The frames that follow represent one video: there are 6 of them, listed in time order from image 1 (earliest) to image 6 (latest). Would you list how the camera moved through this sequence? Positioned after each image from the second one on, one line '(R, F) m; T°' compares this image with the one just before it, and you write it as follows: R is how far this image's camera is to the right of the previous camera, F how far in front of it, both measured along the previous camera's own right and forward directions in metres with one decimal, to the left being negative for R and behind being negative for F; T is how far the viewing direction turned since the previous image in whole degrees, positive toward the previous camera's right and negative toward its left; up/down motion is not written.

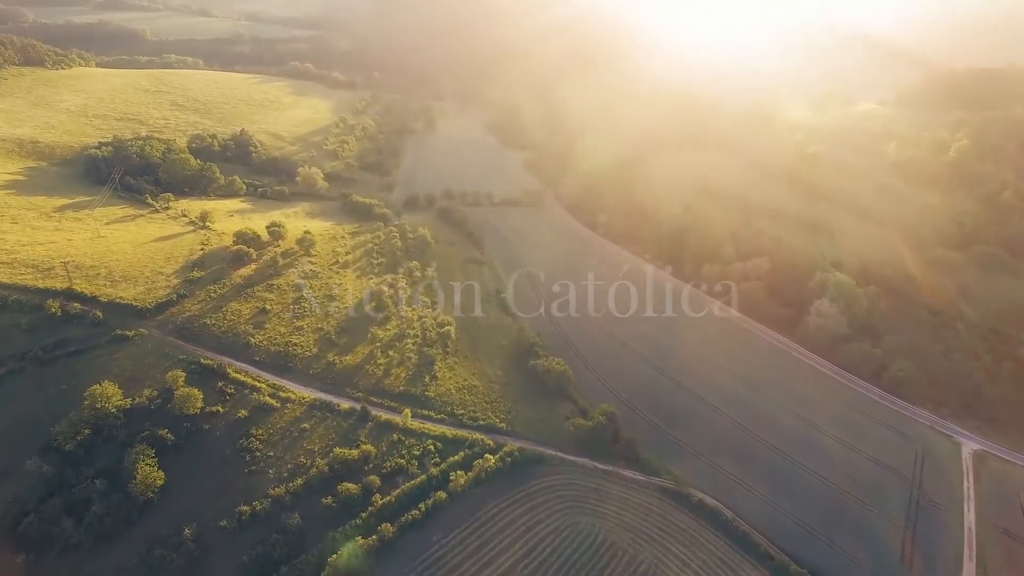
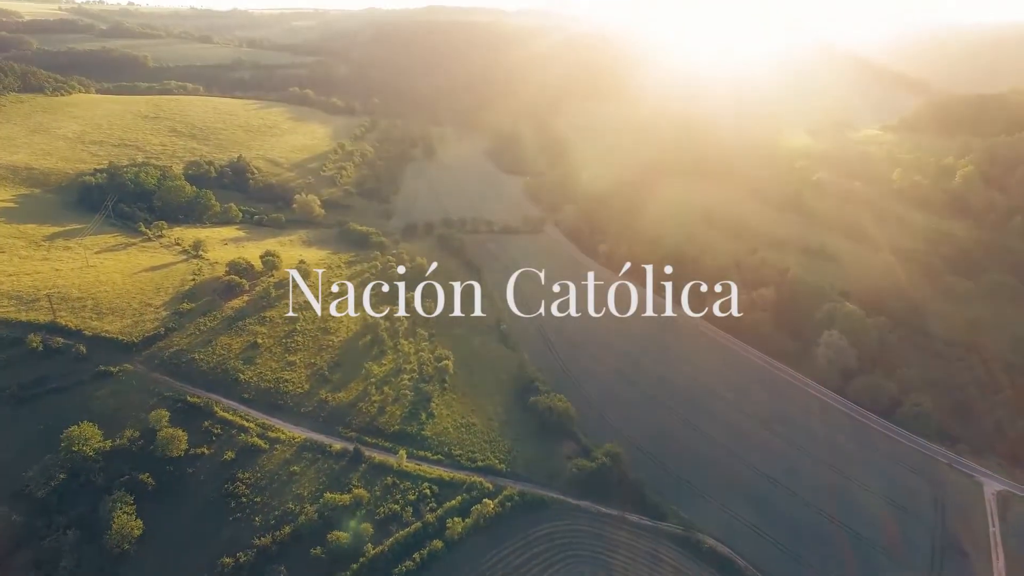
(0.0, +1.4) m; 0°
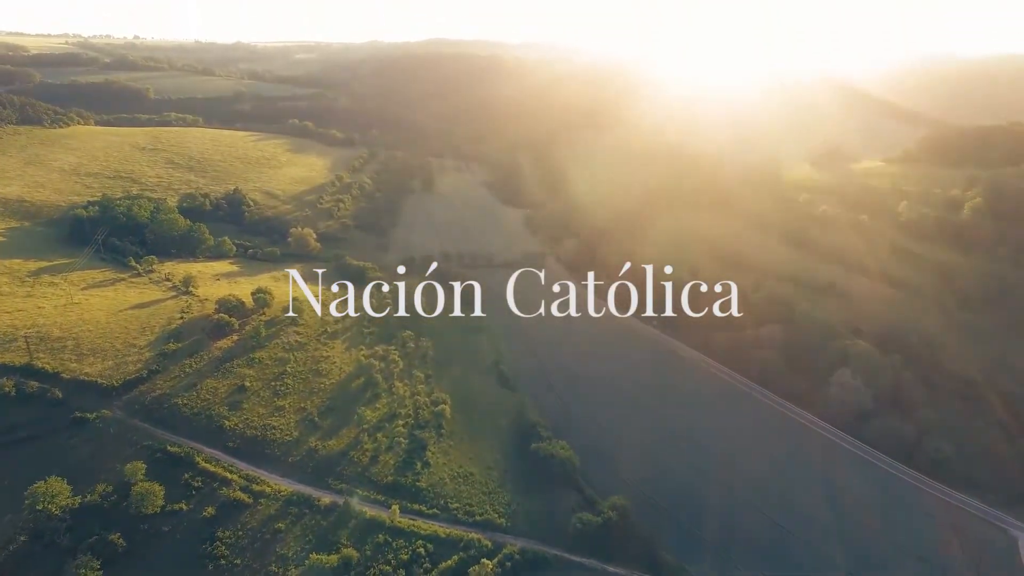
(0.0, +1.7) m; 0°
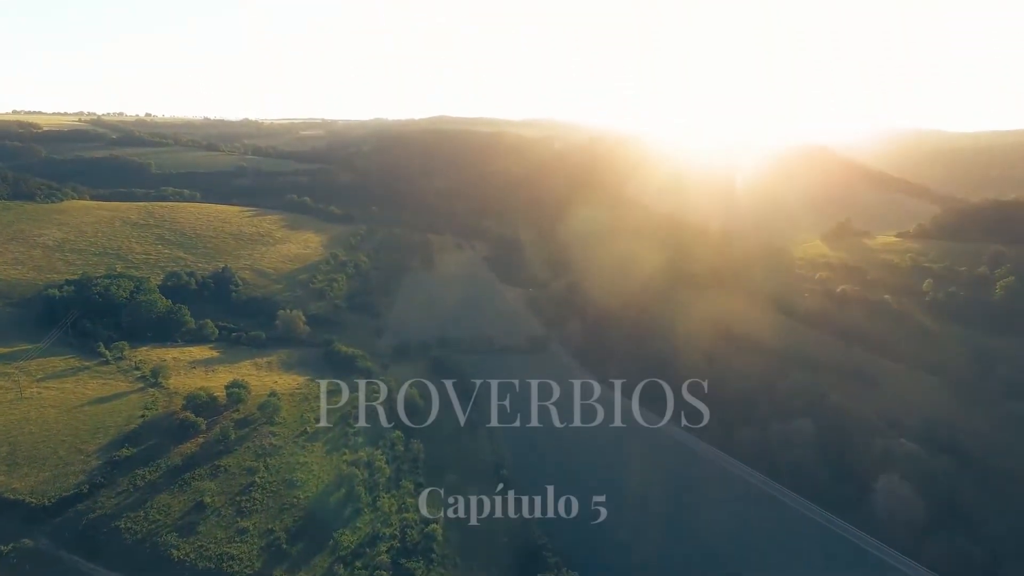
(-0.1, +4.5) m; 0°
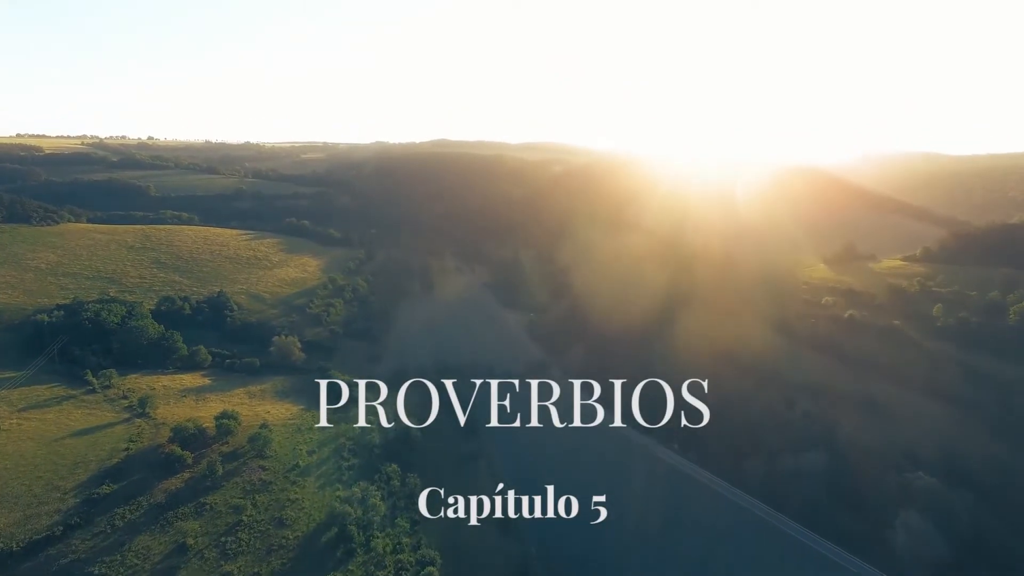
(-0.1, +1.5) m; 0°
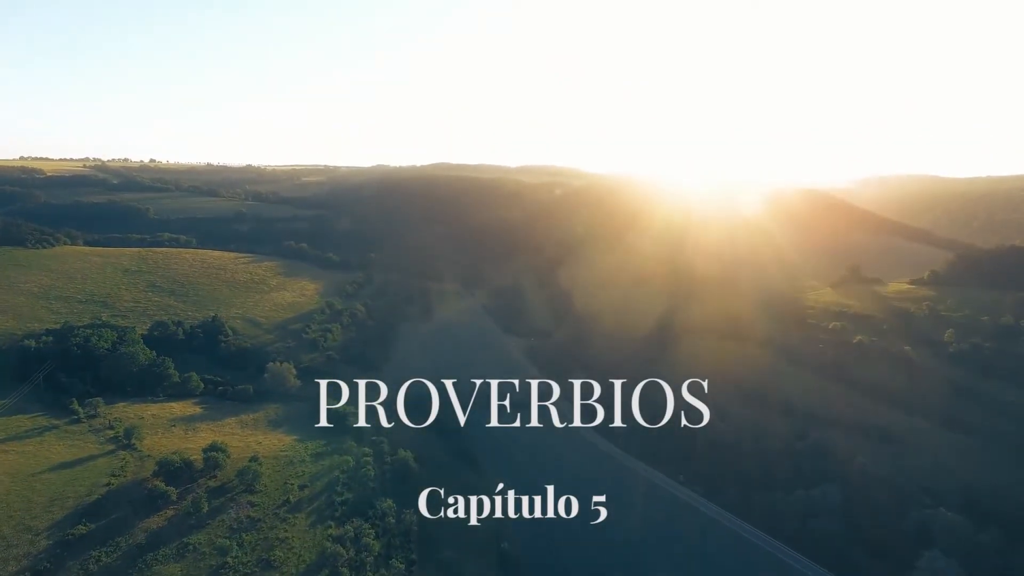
(-0.1, +1.5) m; 0°
